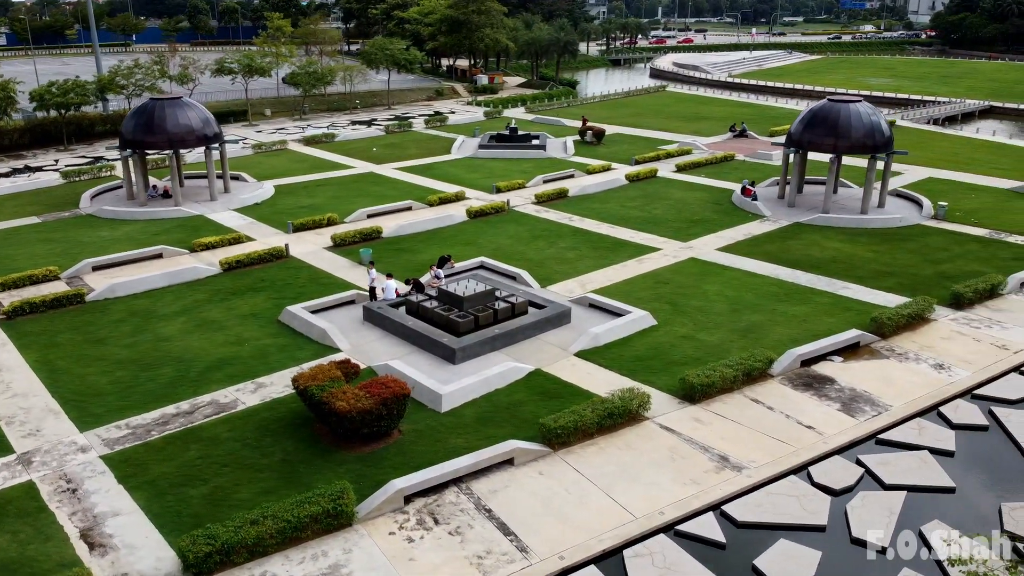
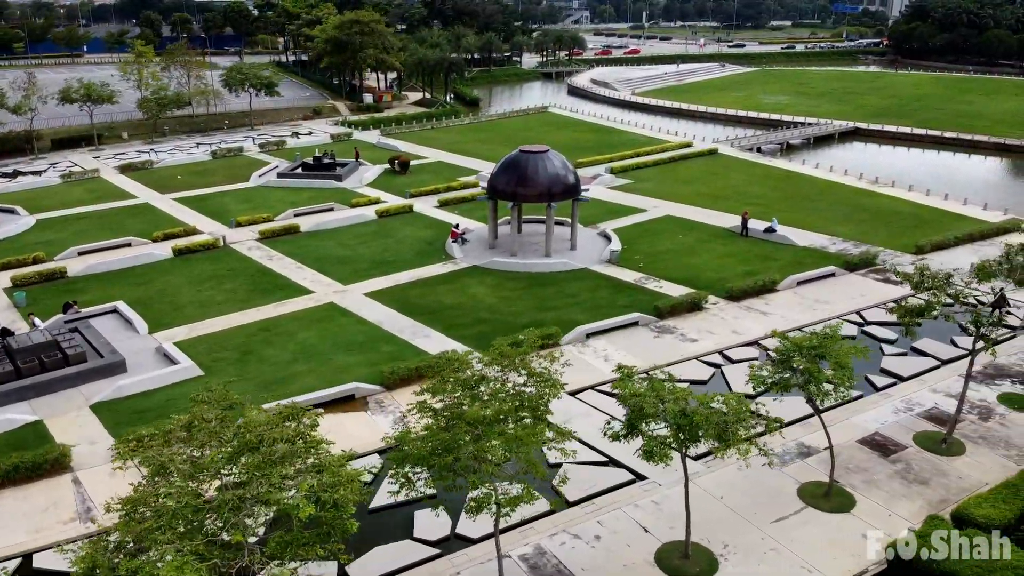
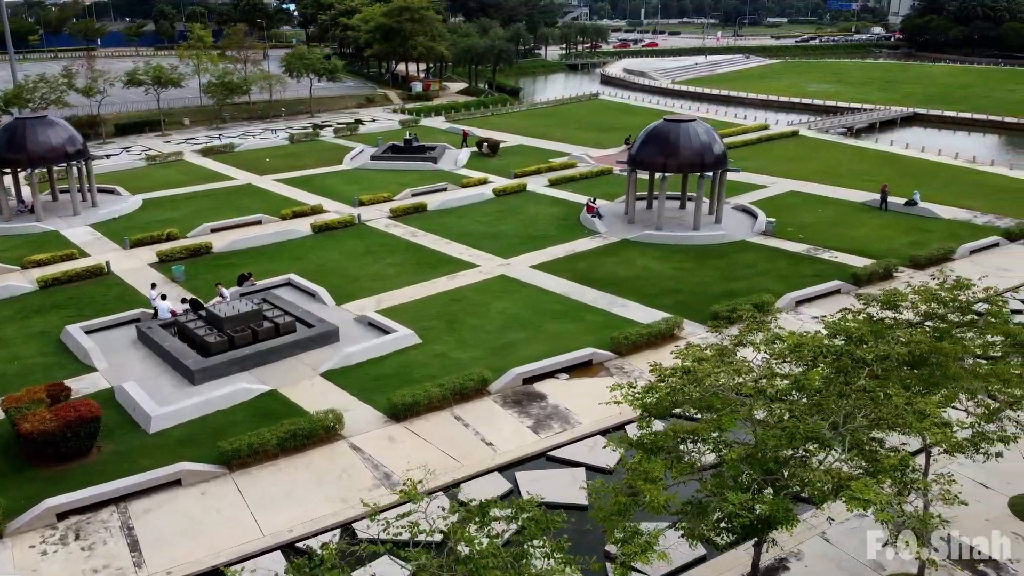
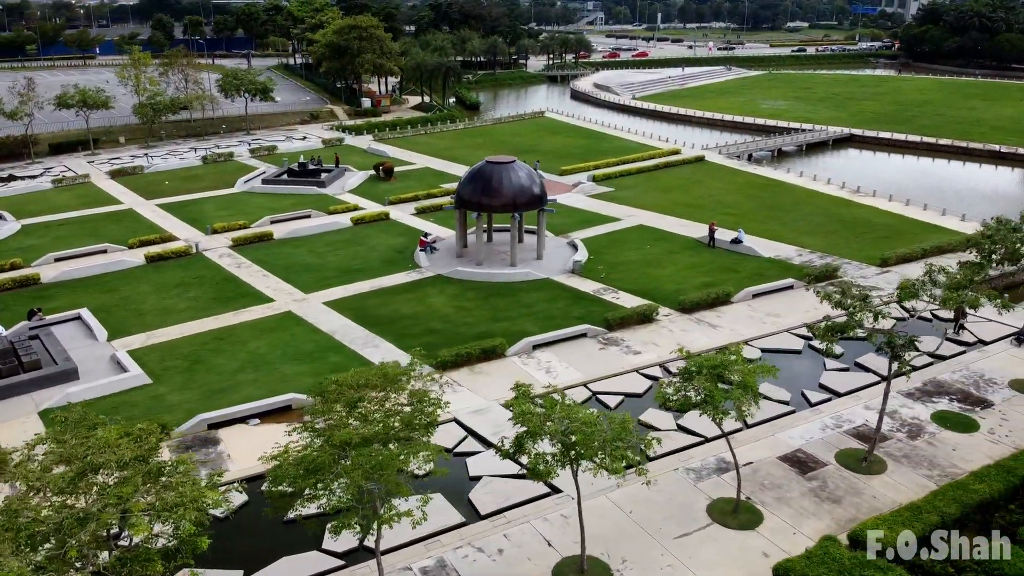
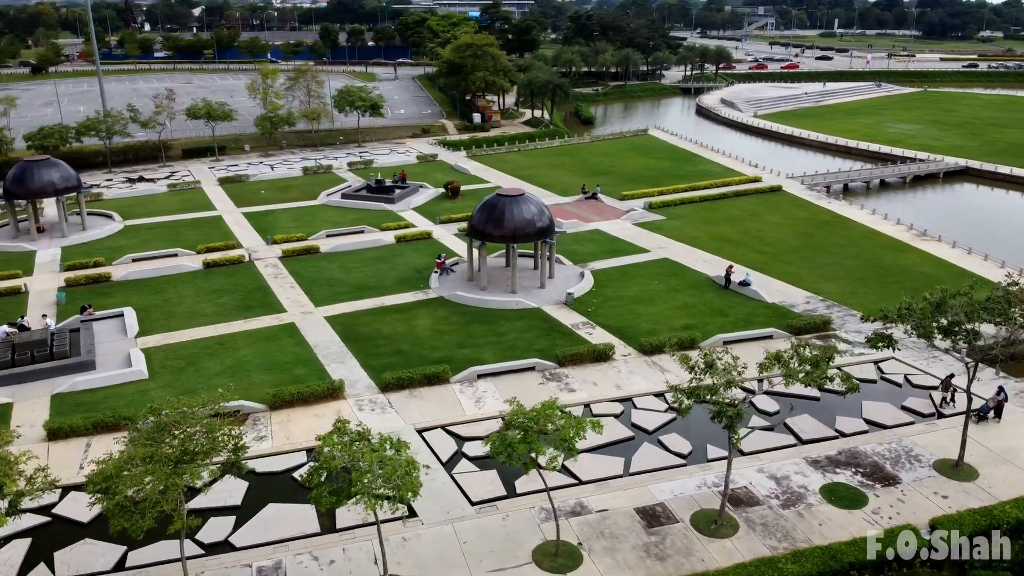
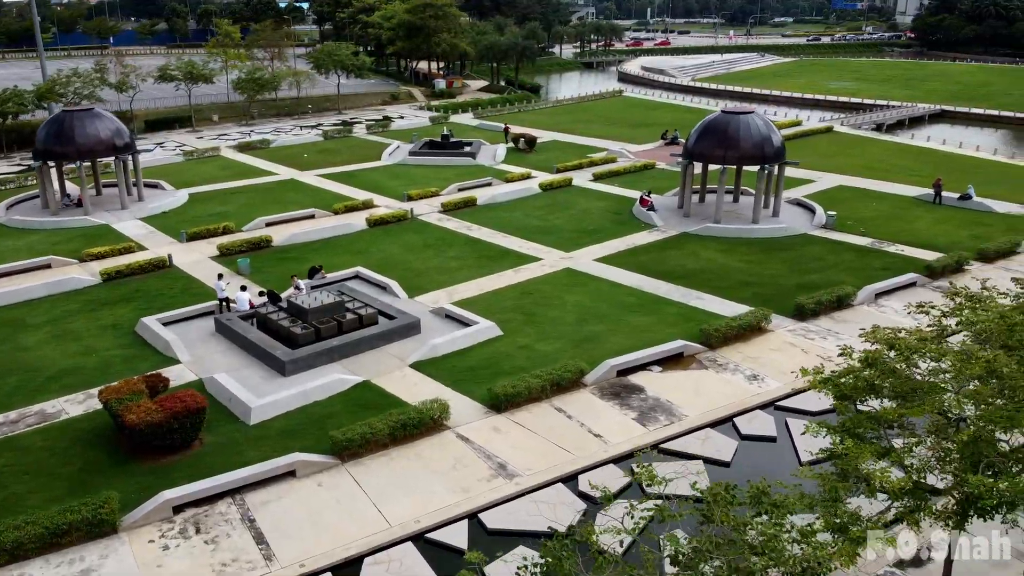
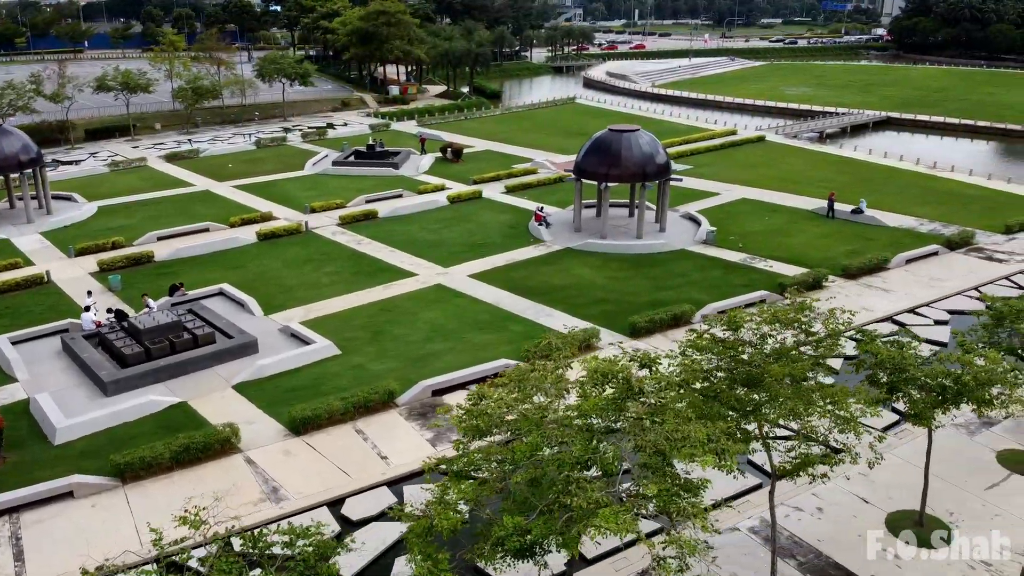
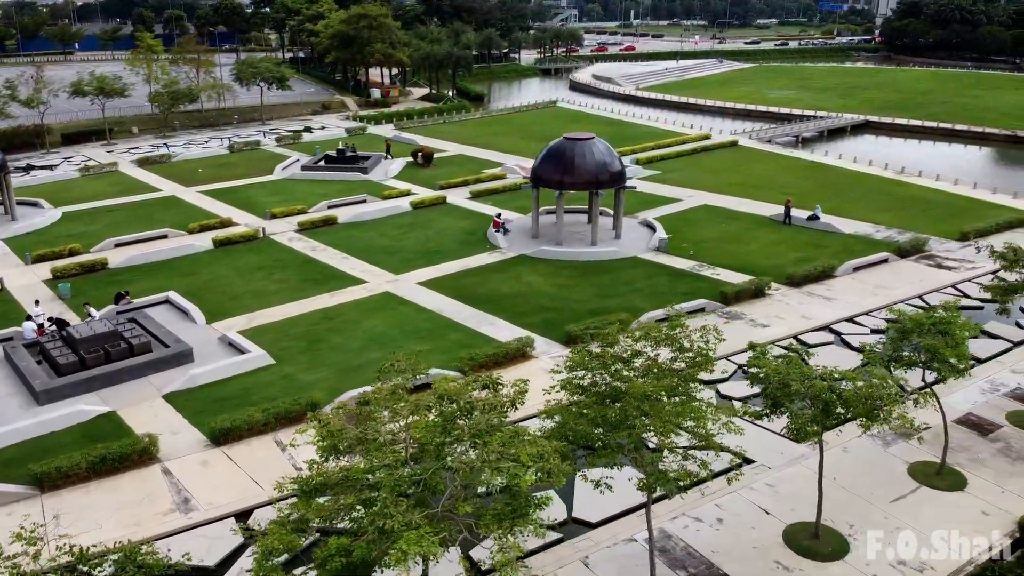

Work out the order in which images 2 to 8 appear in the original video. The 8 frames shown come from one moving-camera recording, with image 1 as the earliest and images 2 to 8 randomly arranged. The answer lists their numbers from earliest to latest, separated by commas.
6, 3, 7, 8, 2, 4, 5
